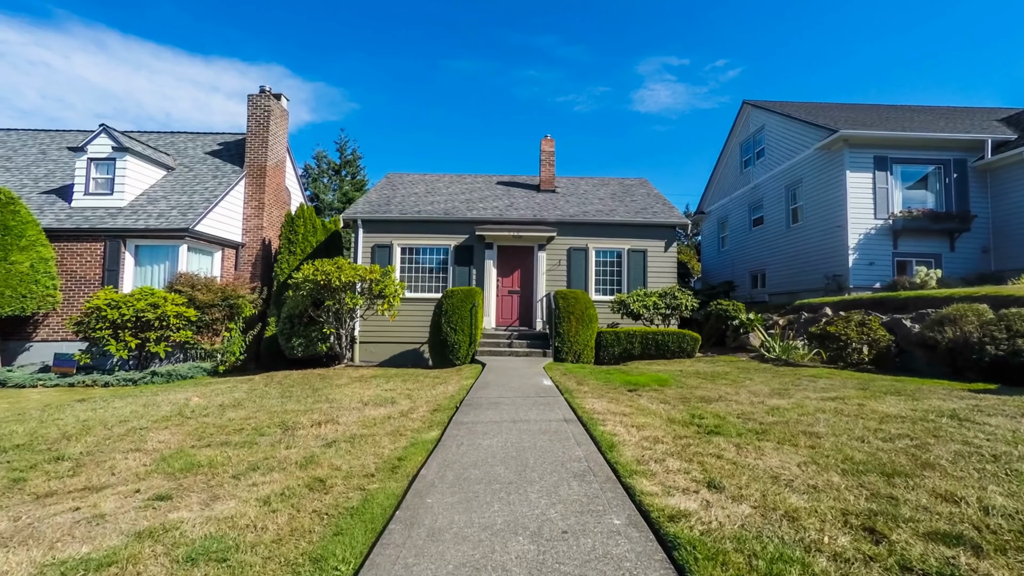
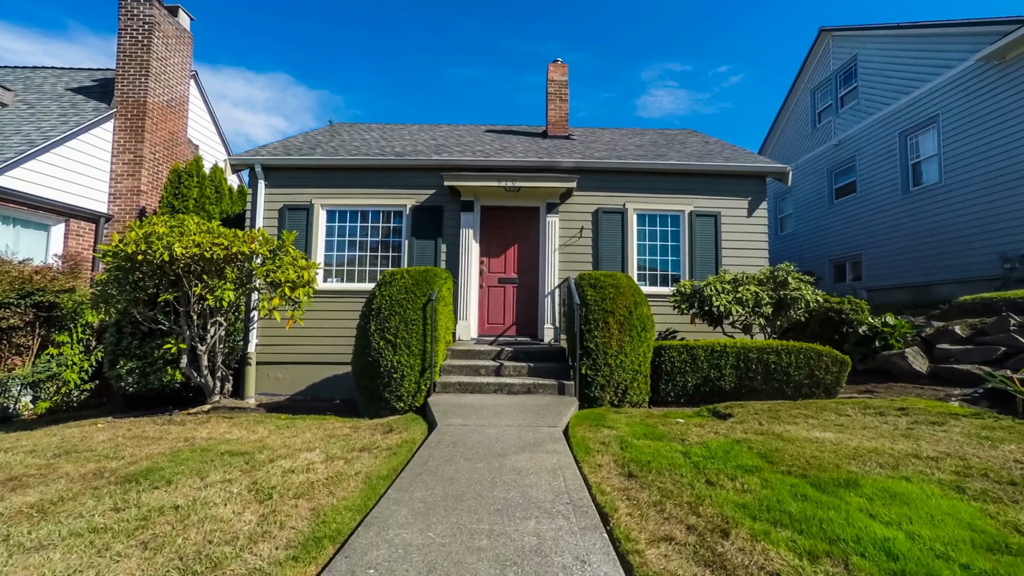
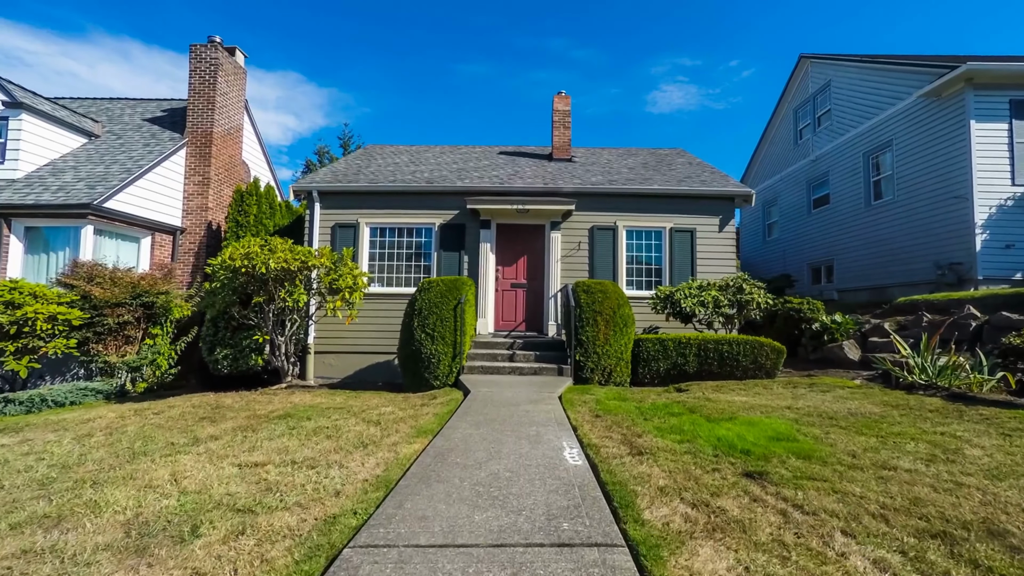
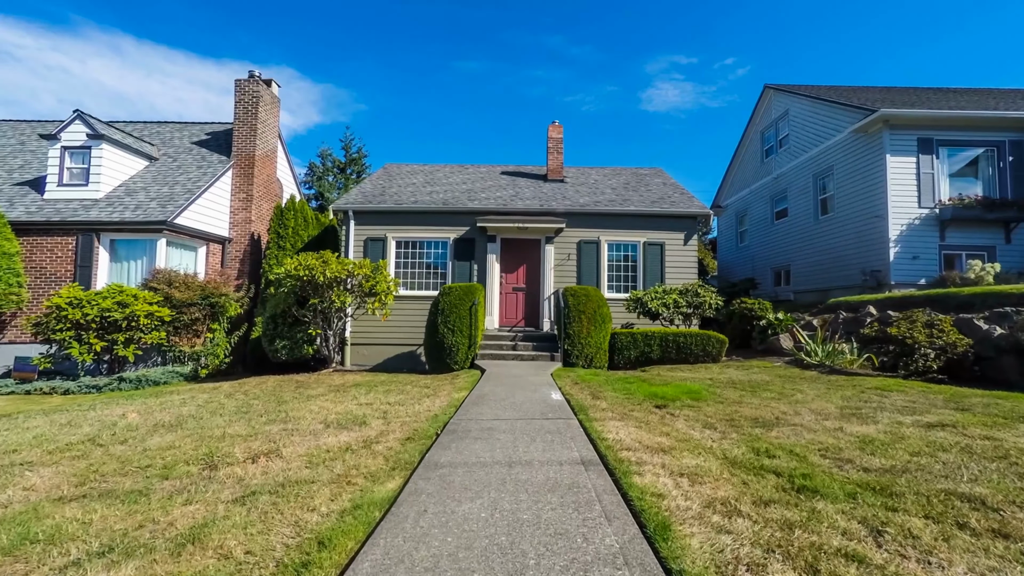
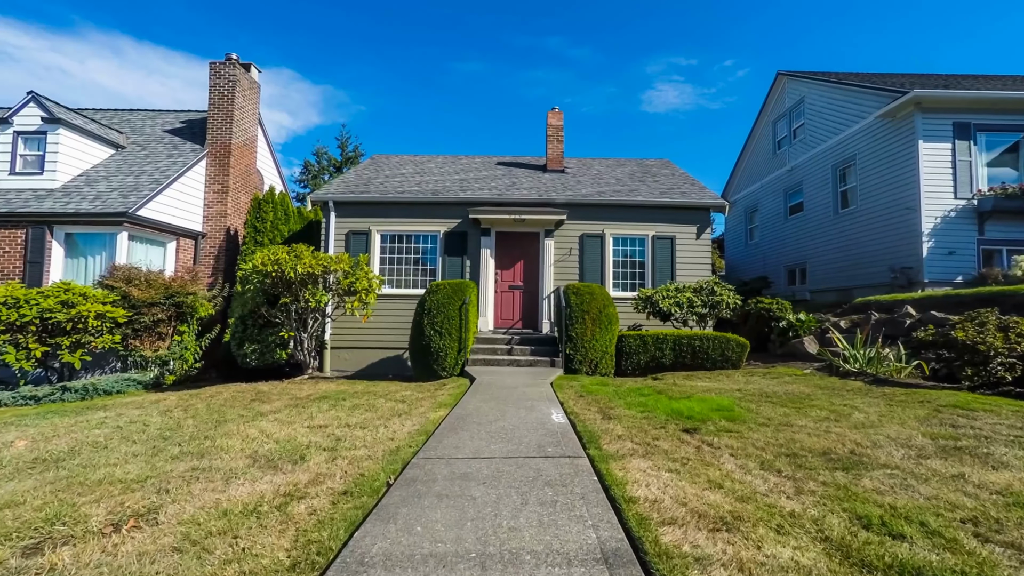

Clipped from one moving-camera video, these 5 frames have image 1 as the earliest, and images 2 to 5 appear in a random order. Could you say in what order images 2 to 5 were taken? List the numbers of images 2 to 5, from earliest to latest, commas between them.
4, 5, 3, 2
